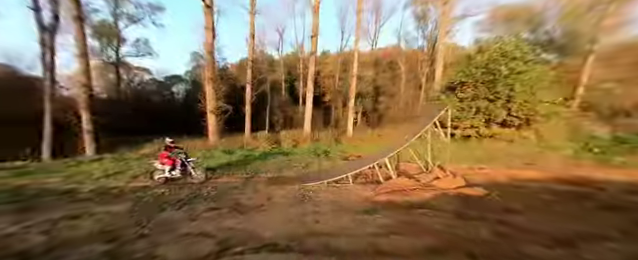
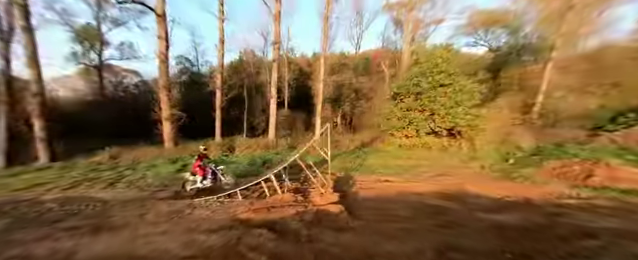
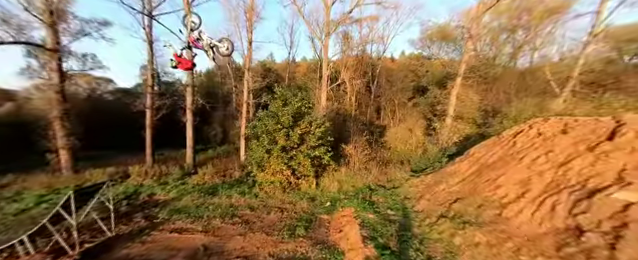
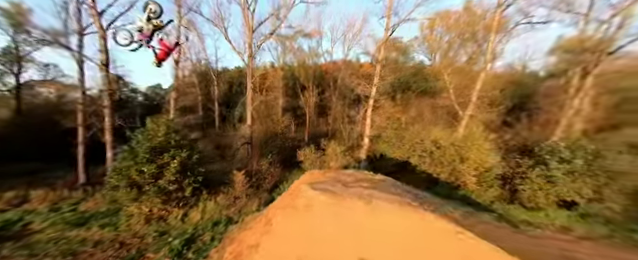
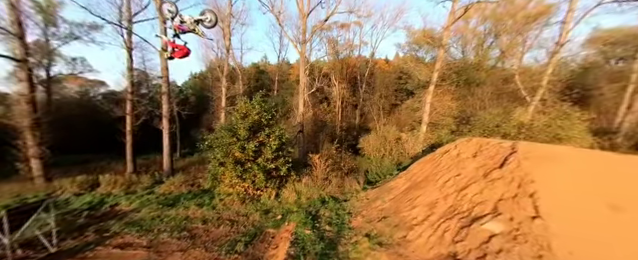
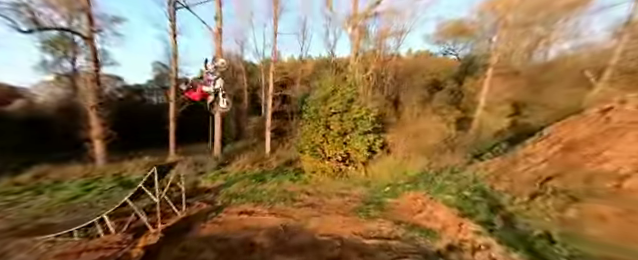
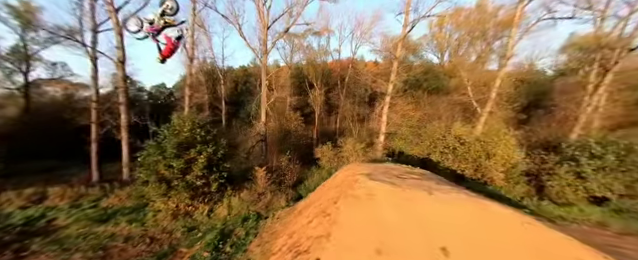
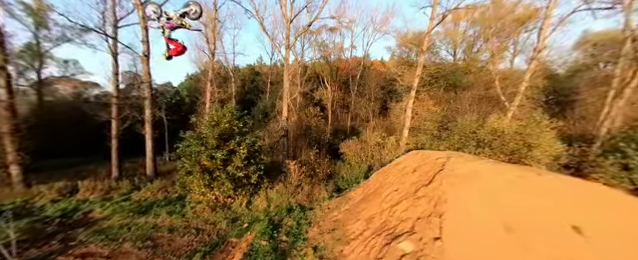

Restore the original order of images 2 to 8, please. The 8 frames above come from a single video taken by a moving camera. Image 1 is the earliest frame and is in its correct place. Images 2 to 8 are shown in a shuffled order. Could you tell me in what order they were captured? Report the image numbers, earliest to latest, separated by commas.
2, 6, 3, 5, 8, 7, 4
